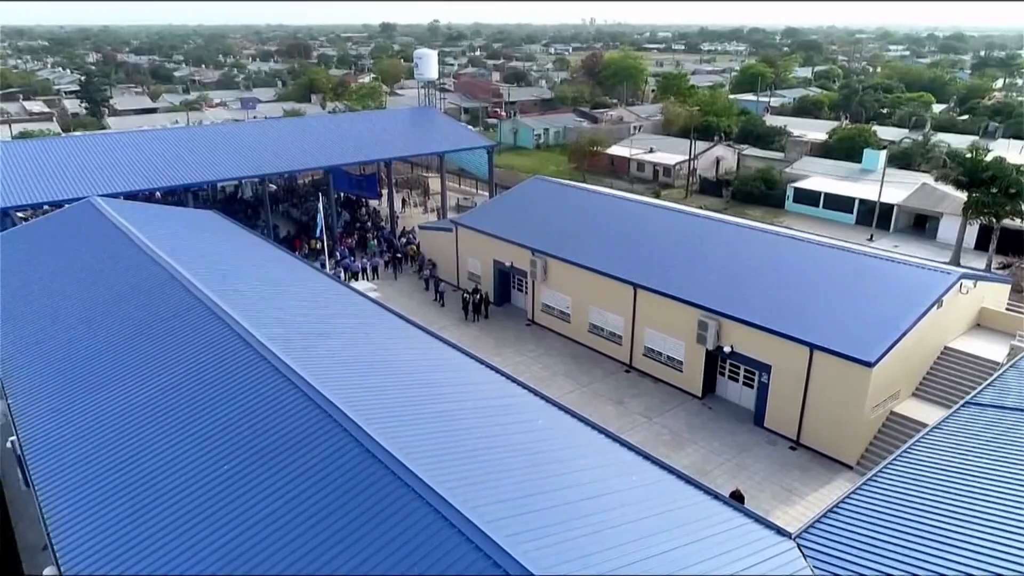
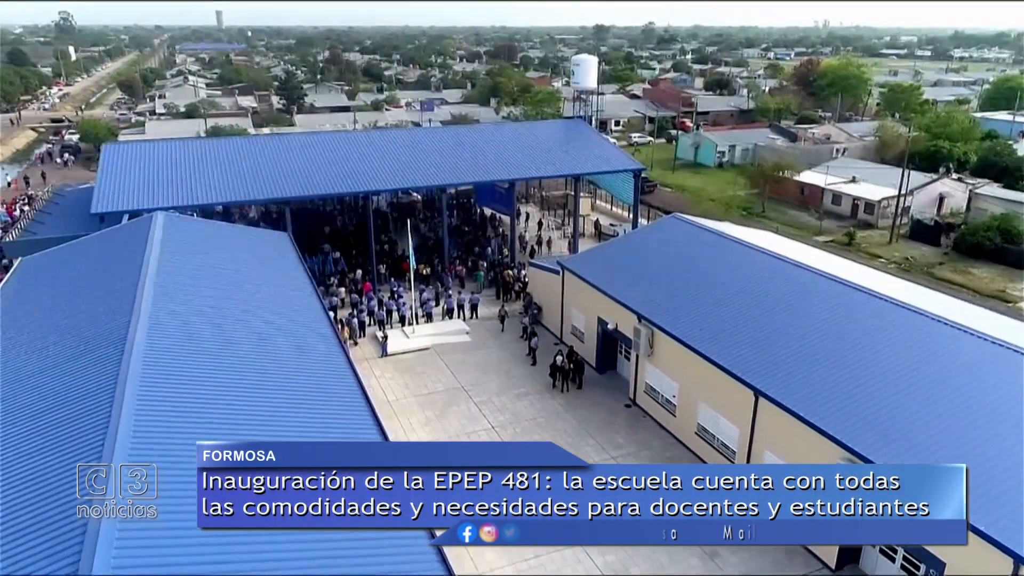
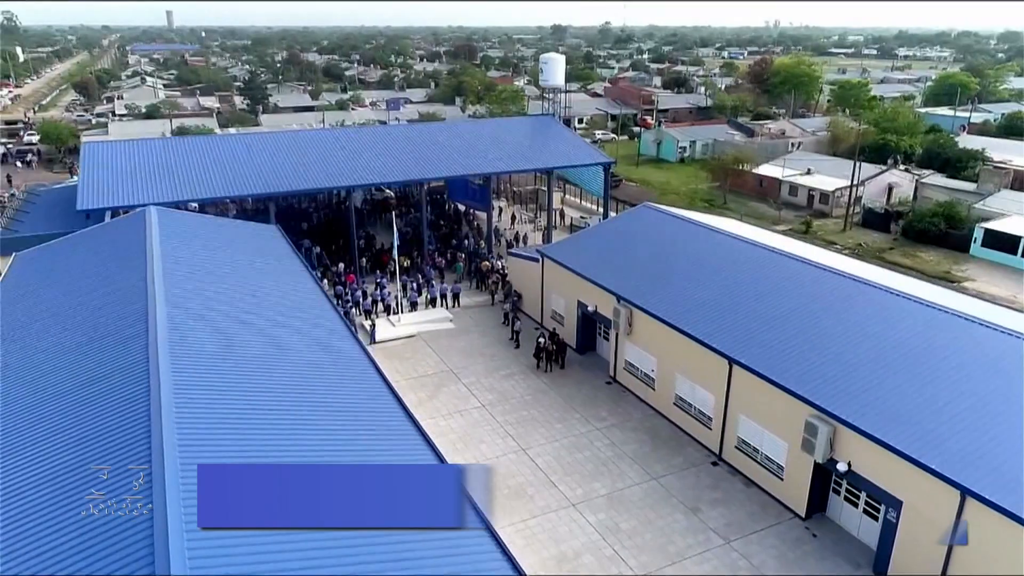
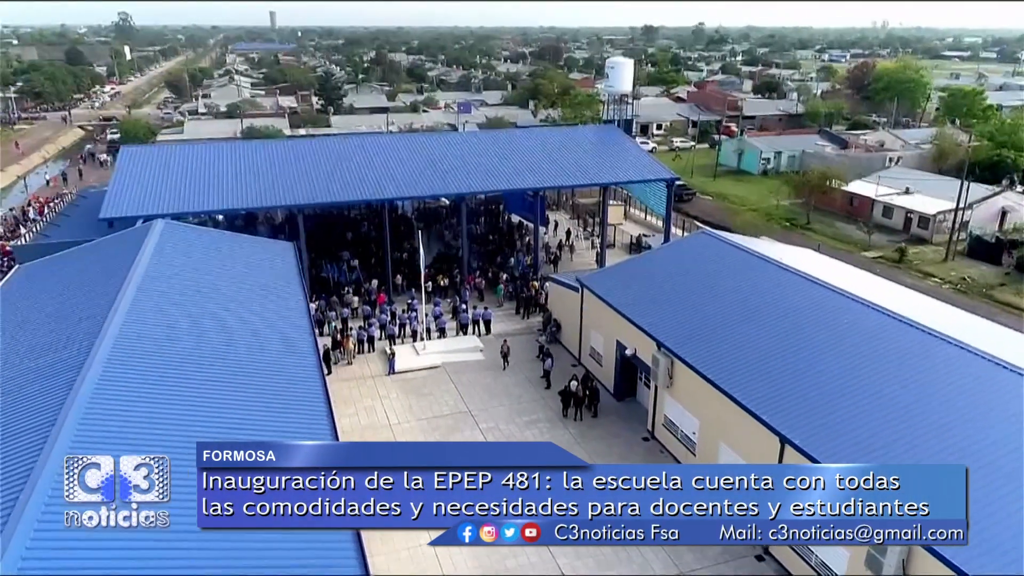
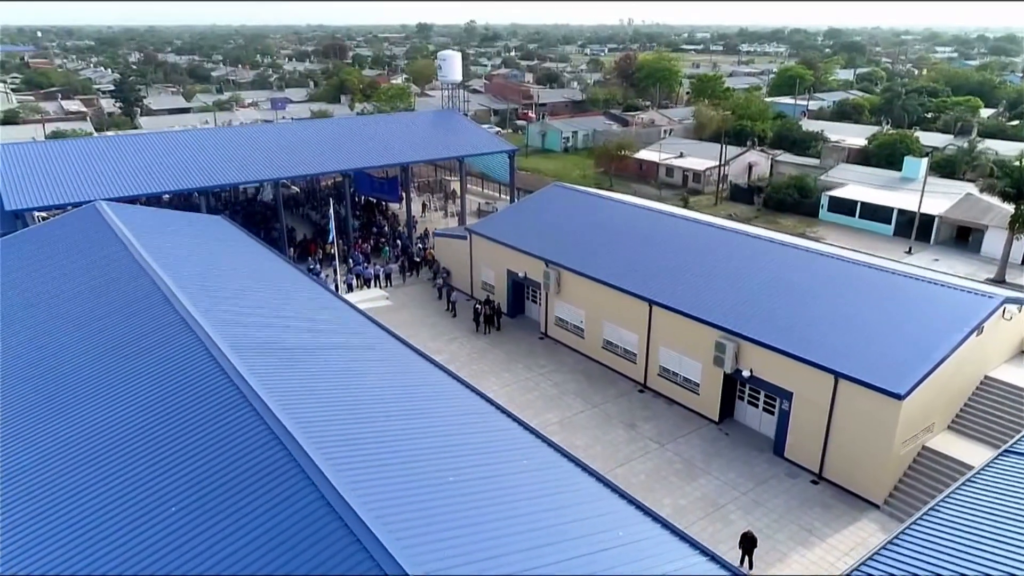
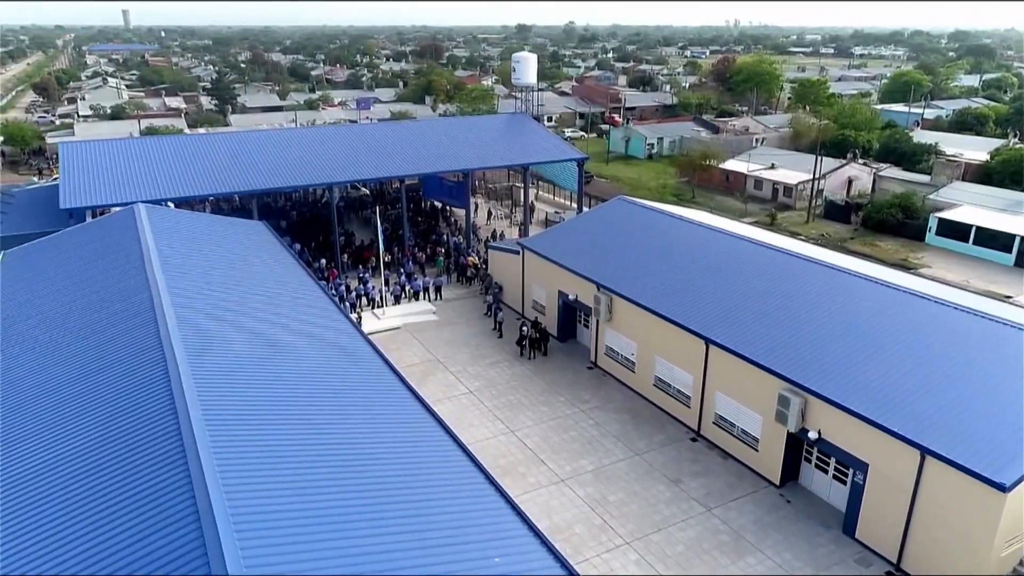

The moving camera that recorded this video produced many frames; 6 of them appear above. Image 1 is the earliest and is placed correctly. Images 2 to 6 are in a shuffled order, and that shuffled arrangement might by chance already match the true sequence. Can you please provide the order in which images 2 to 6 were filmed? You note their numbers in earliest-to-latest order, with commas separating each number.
5, 6, 3, 2, 4
